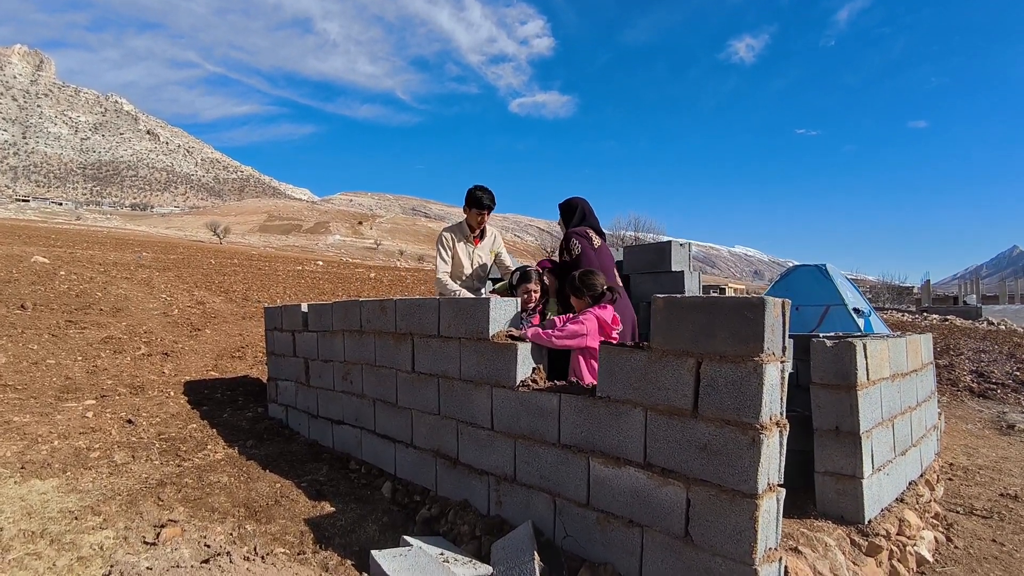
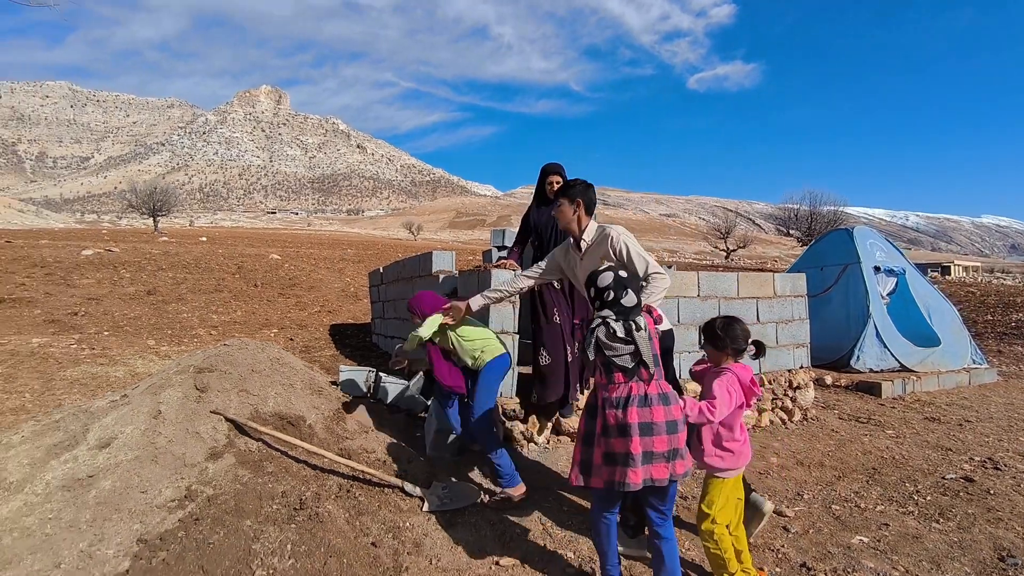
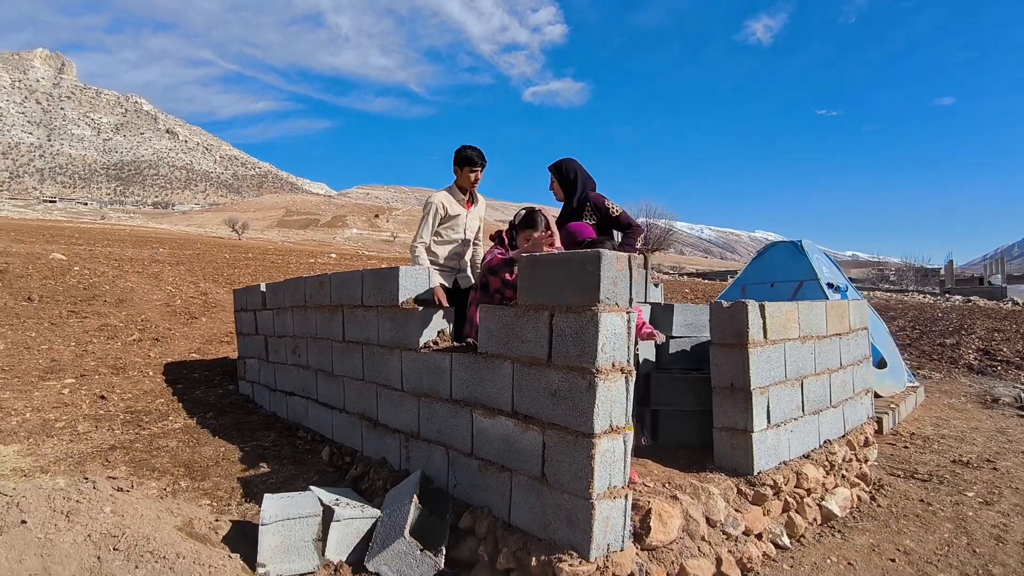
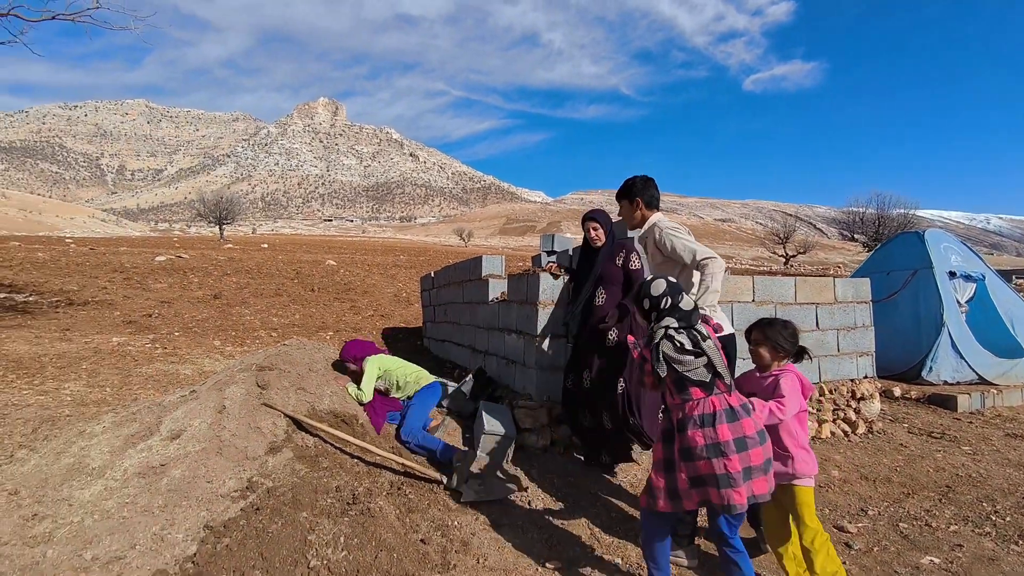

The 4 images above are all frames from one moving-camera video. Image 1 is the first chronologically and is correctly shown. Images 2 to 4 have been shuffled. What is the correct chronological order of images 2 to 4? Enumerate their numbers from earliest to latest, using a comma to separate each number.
3, 2, 4
